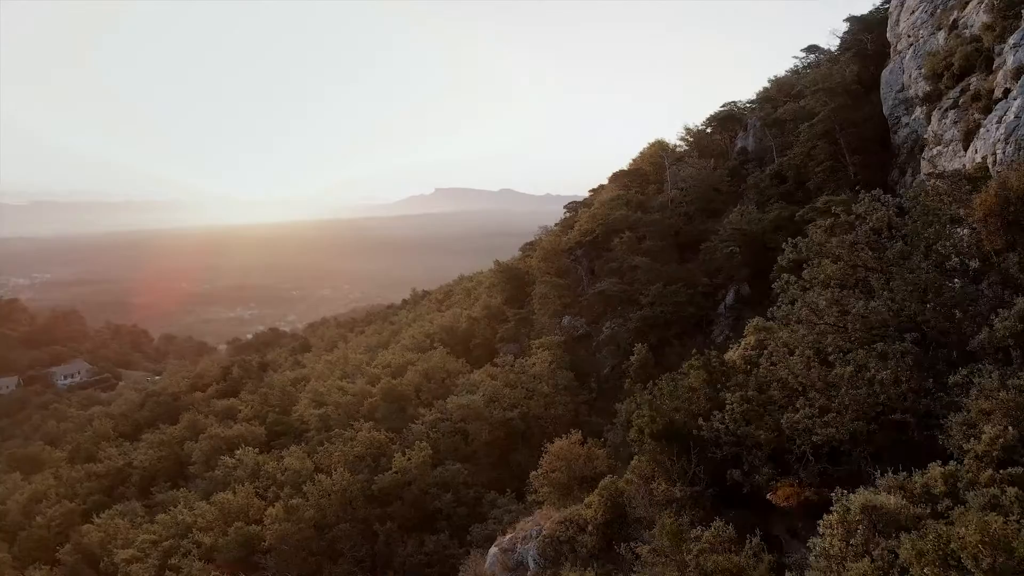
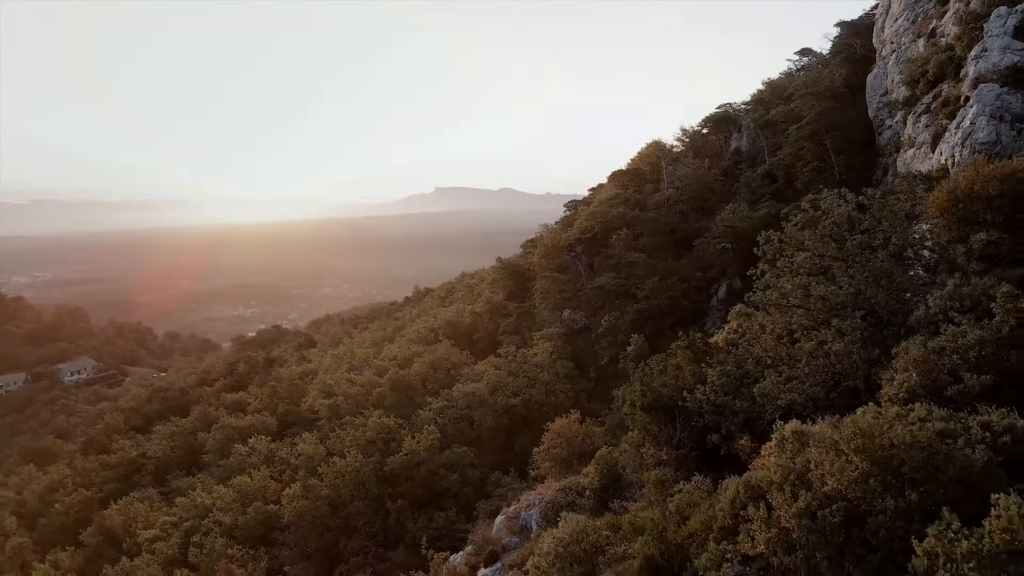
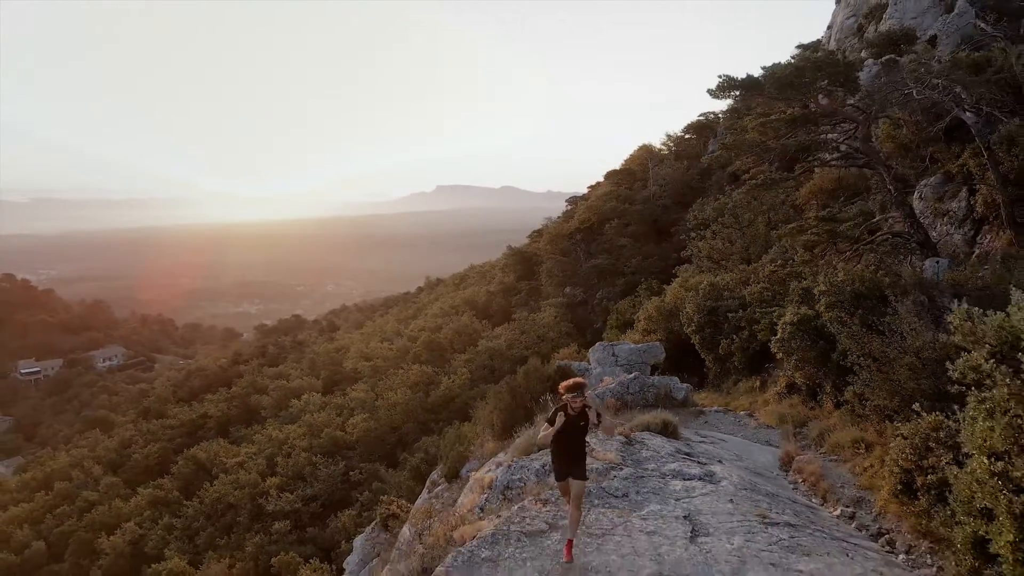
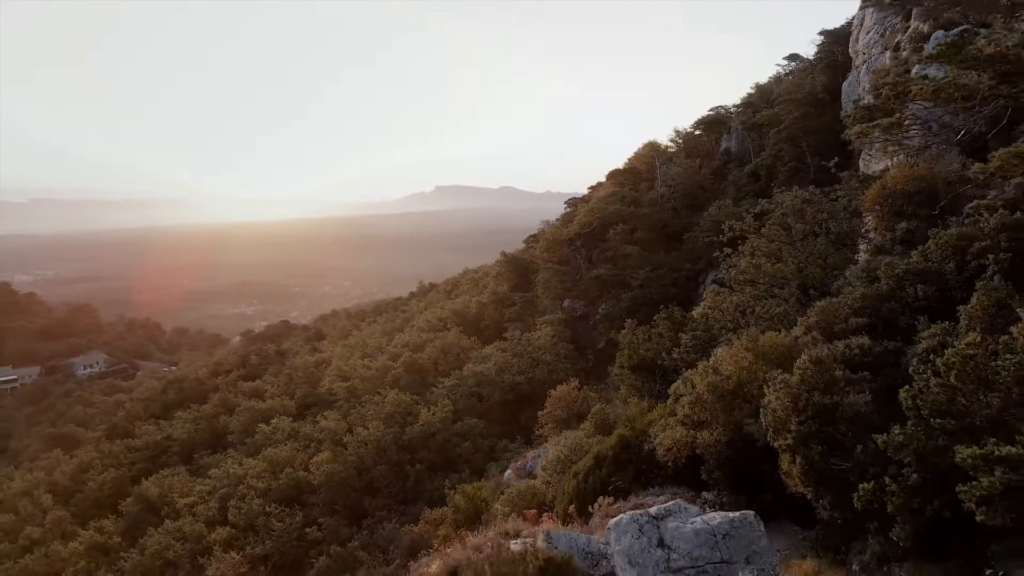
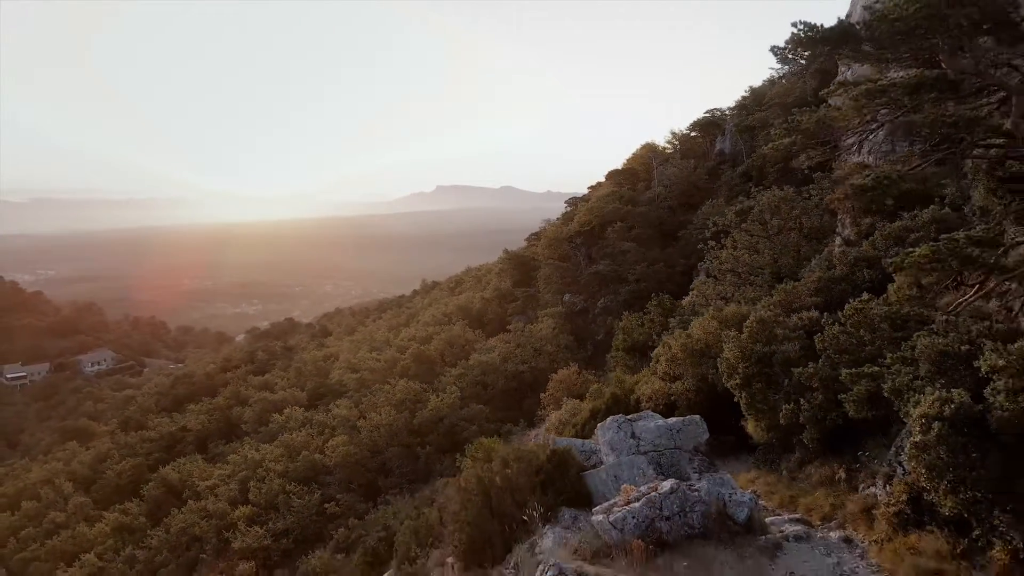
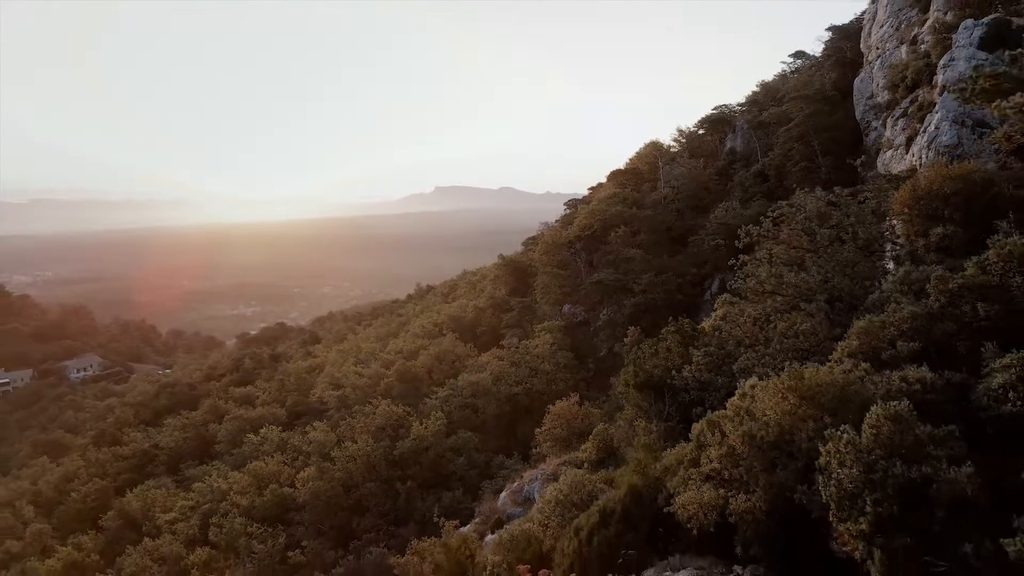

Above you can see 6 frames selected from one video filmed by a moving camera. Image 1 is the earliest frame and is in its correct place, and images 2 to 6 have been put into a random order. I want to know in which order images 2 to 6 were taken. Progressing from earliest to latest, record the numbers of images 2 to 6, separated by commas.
2, 6, 4, 5, 3
